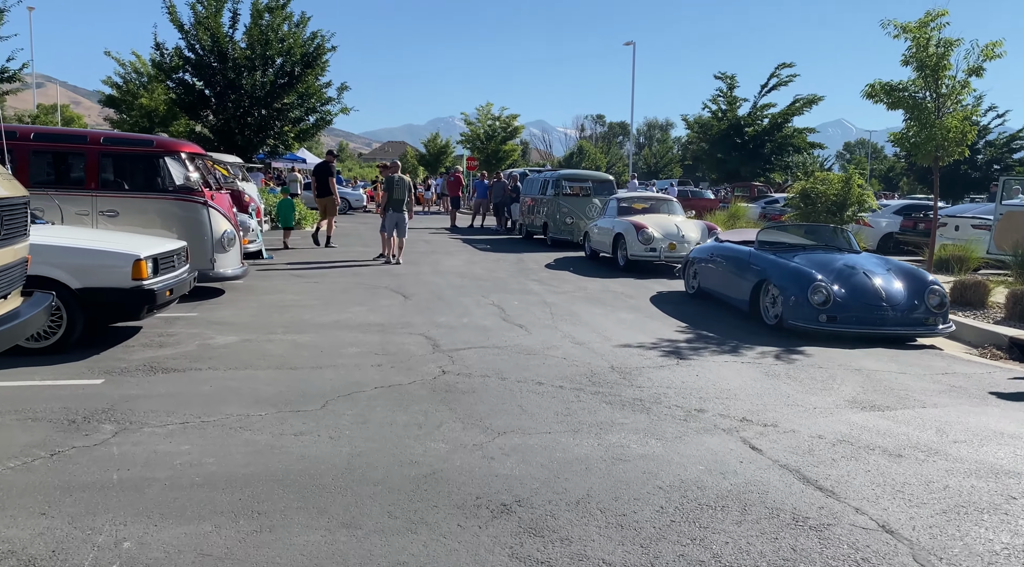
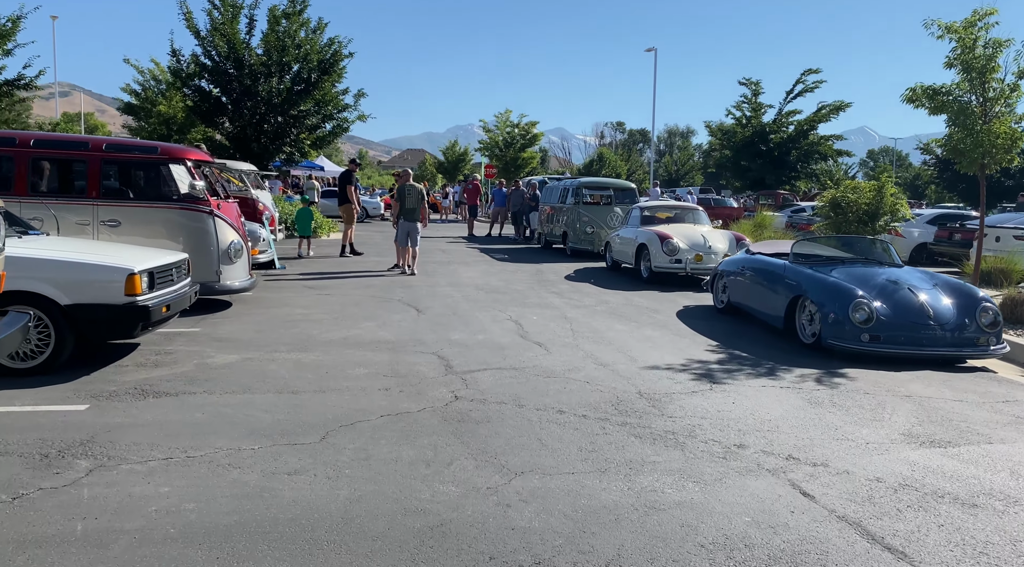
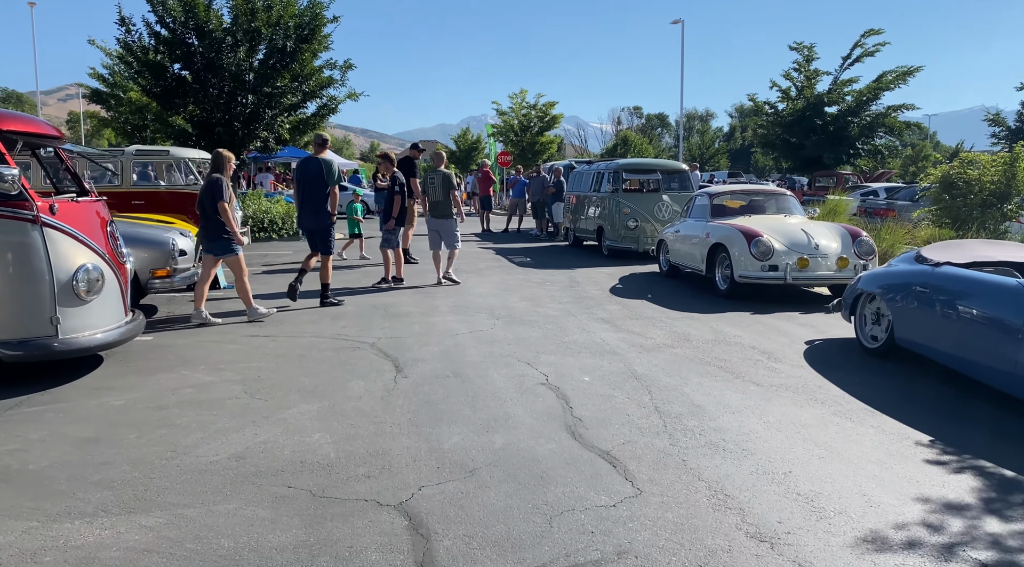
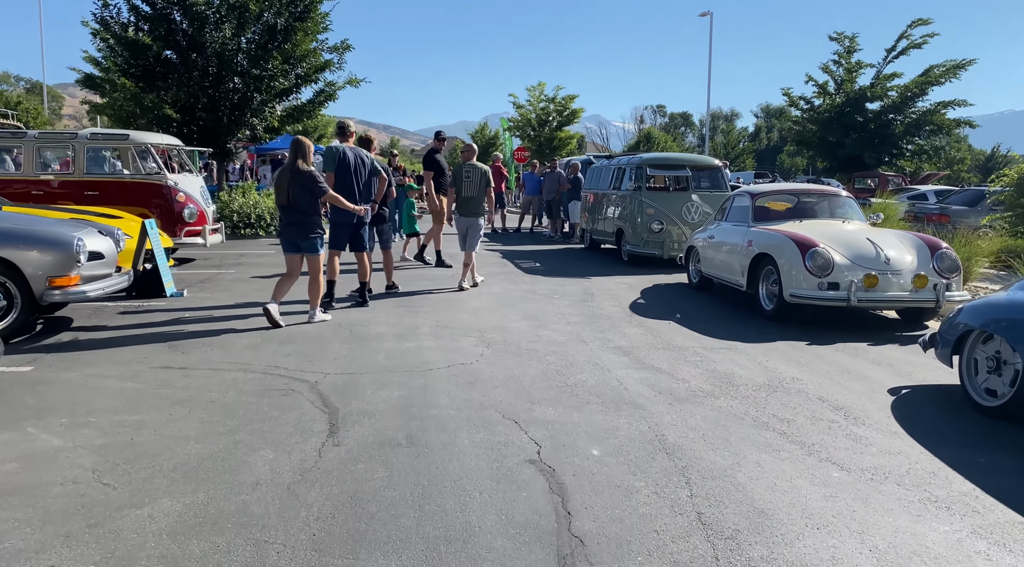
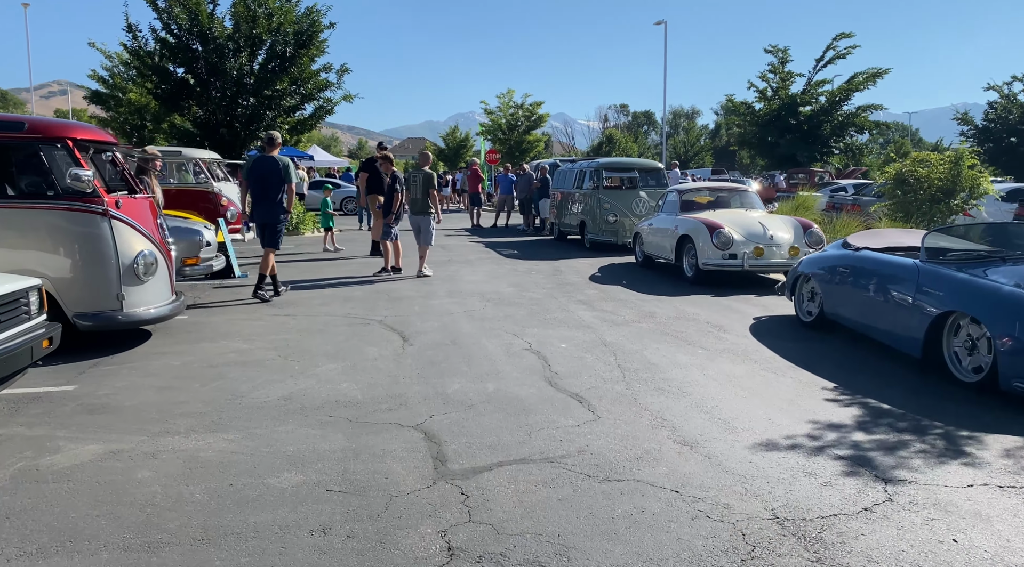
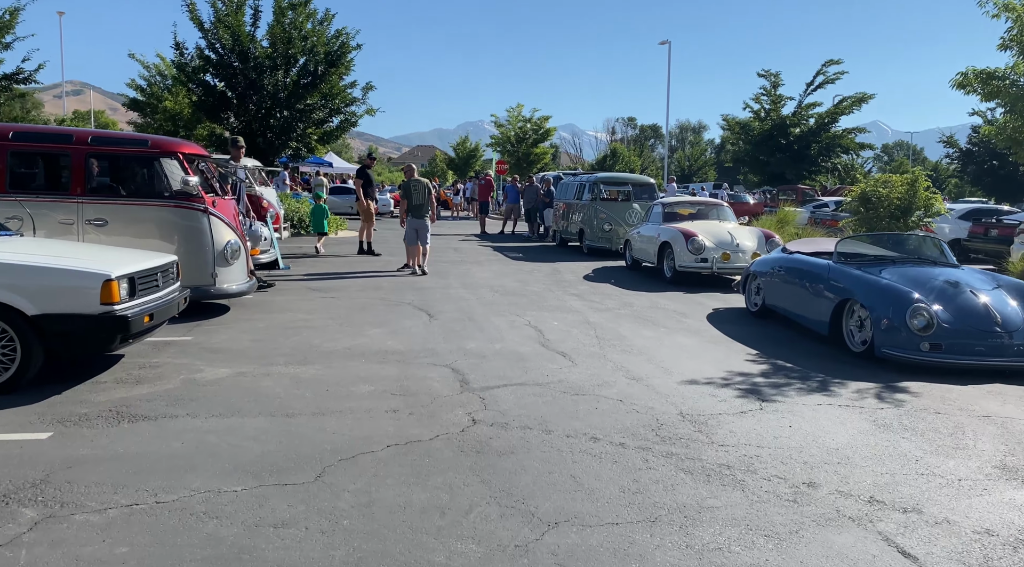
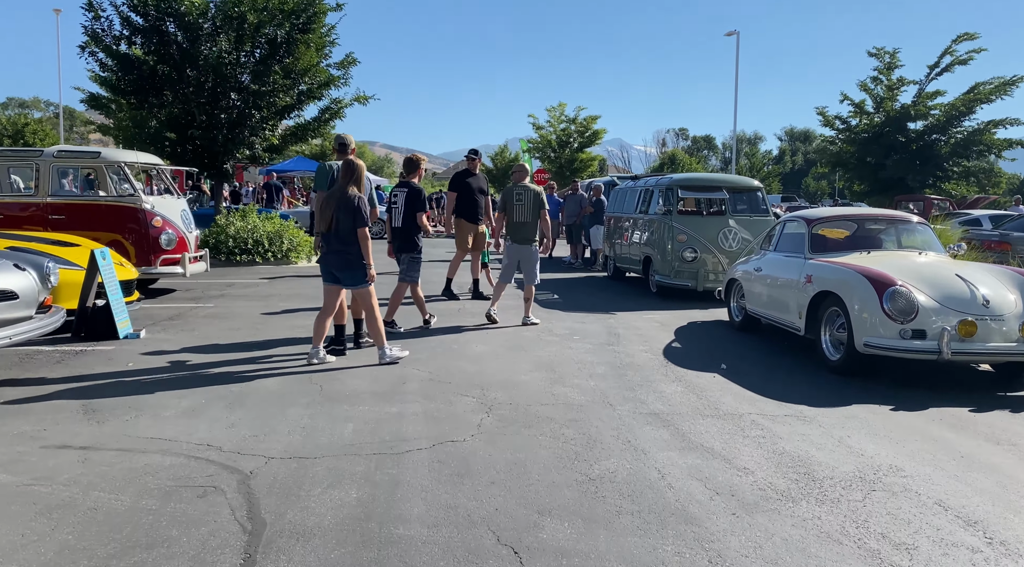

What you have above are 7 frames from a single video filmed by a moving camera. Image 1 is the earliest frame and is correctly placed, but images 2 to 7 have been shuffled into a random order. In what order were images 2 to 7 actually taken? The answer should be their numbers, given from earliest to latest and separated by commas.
2, 6, 5, 3, 4, 7
